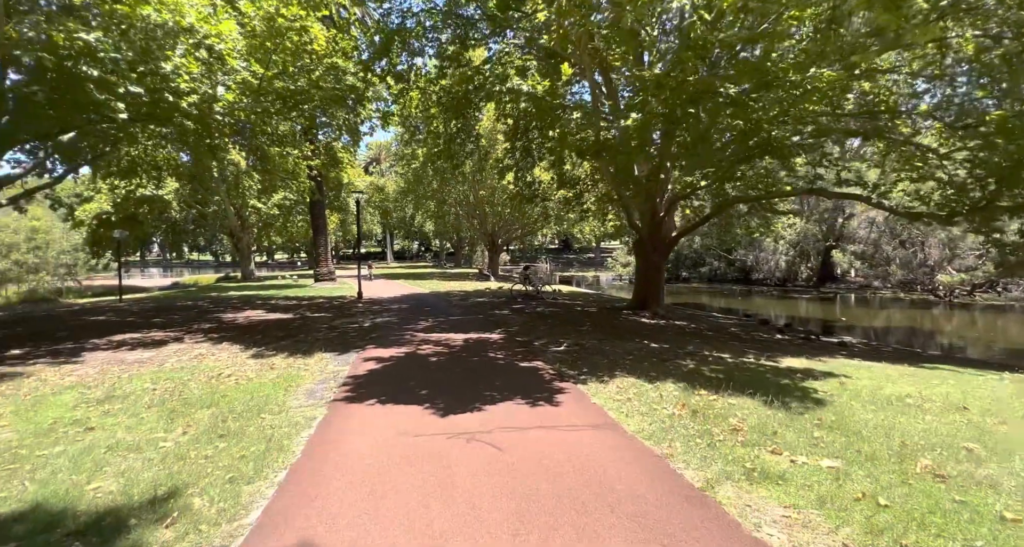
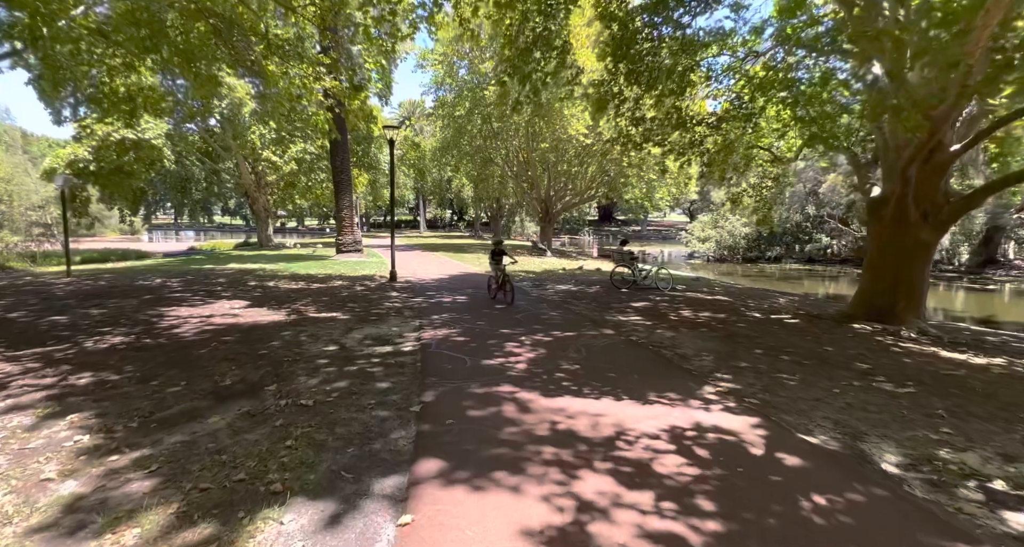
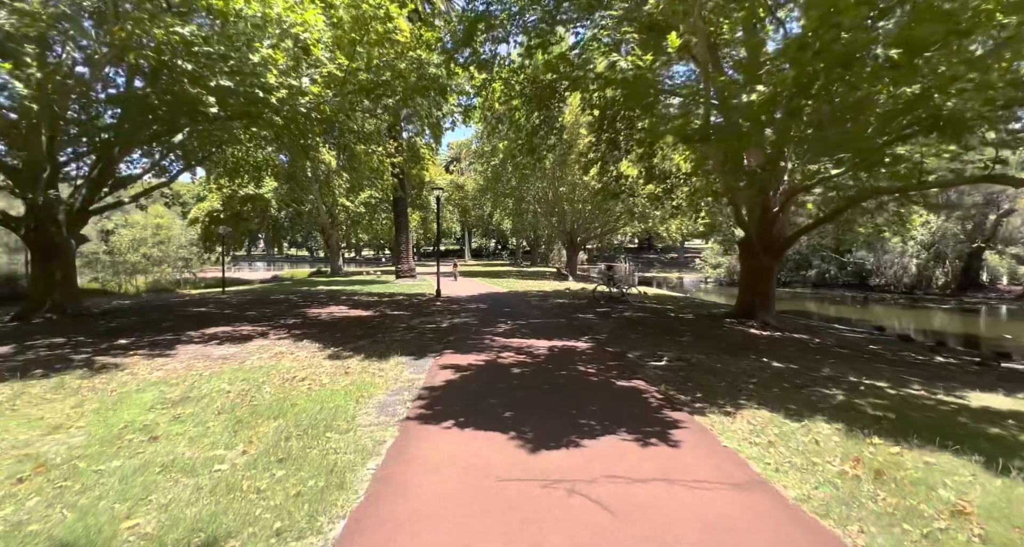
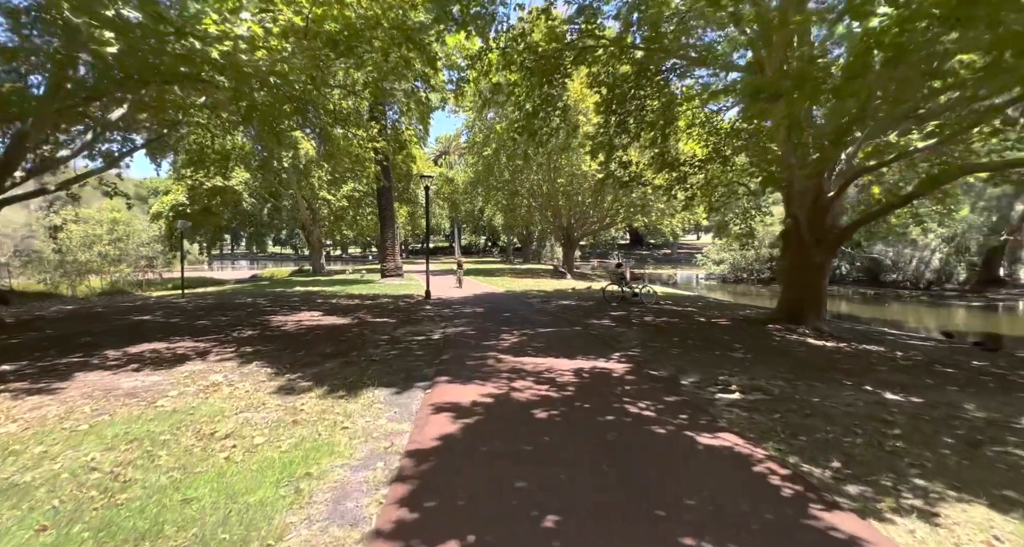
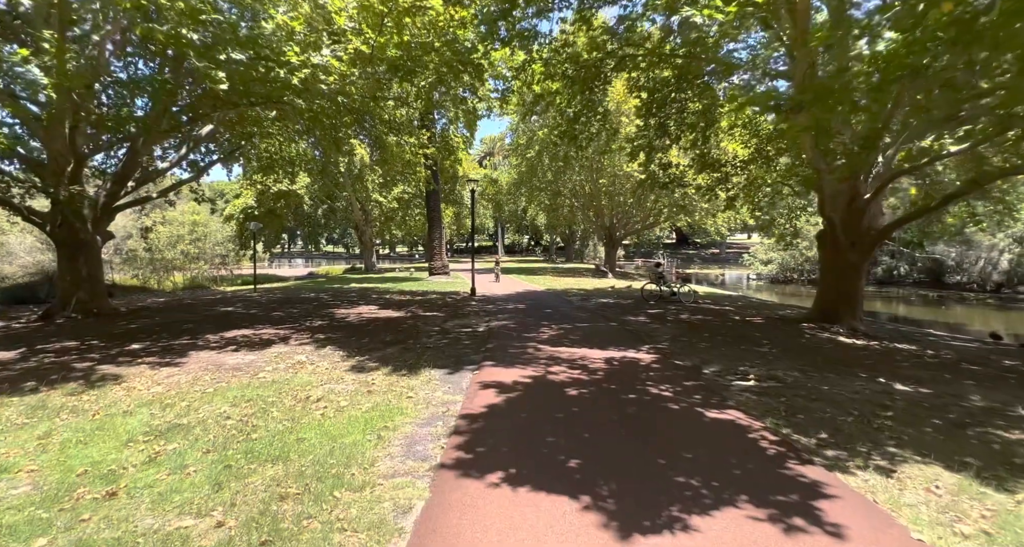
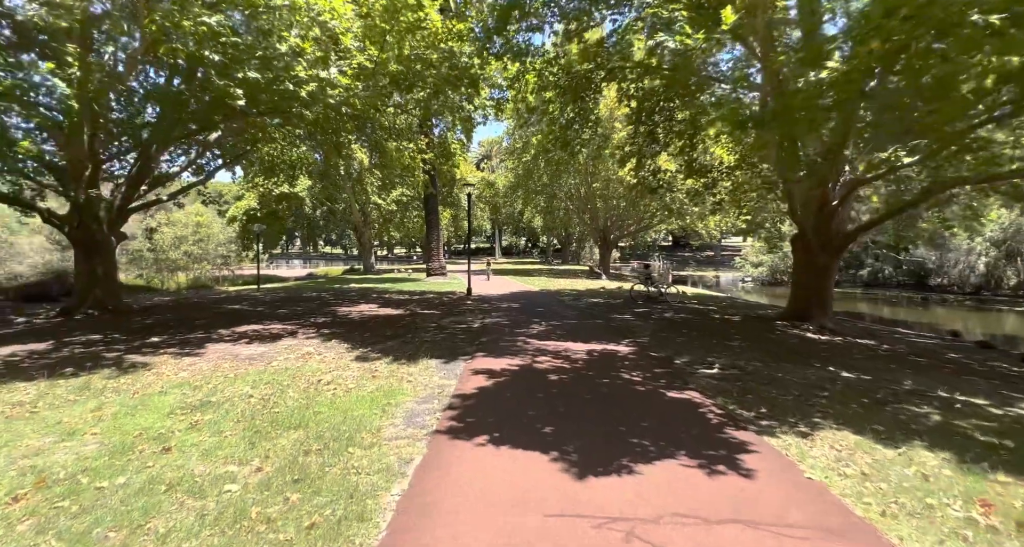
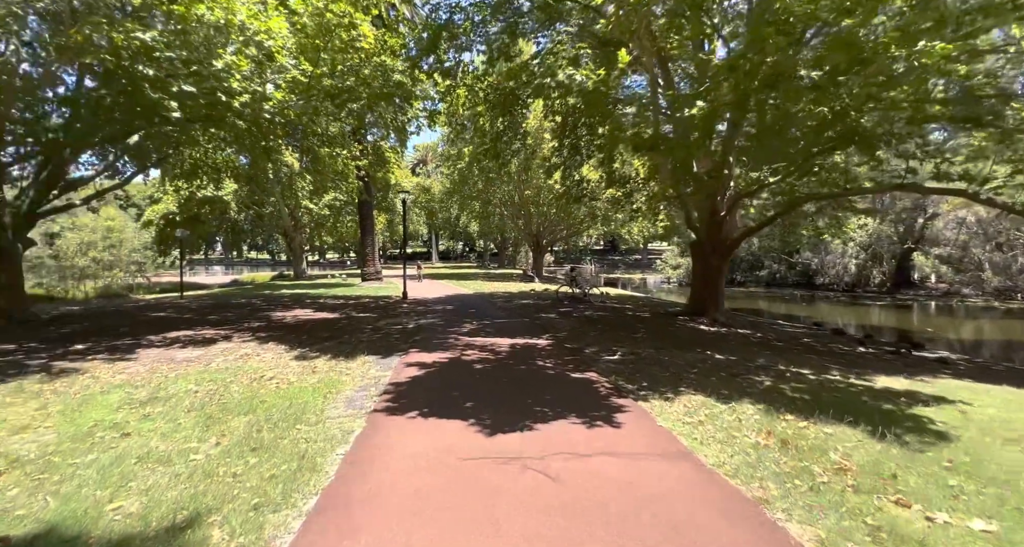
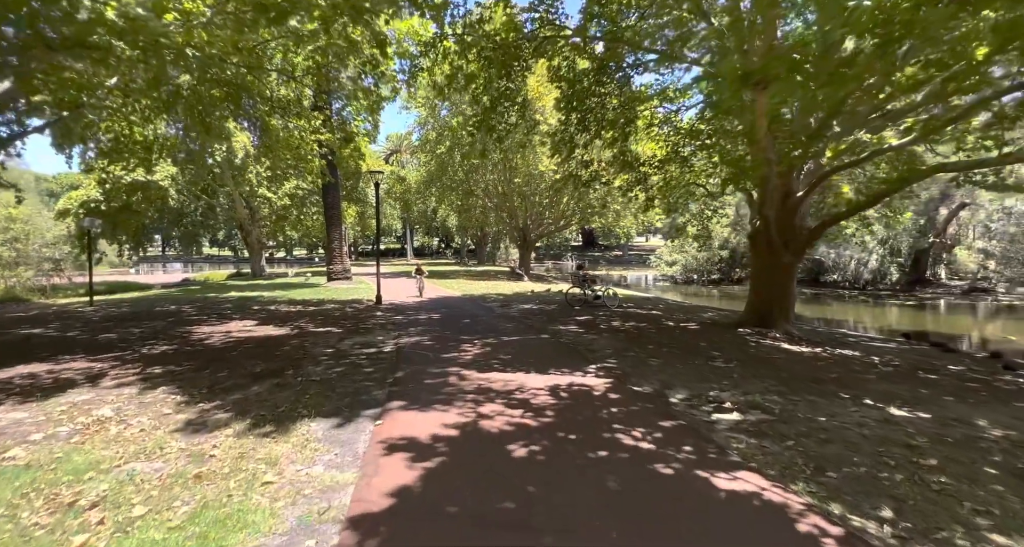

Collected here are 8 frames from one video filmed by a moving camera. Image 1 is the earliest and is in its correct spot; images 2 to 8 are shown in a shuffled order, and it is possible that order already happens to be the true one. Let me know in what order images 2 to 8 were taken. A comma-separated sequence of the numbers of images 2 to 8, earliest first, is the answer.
7, 3, 6, 5, 4, 8, 2
